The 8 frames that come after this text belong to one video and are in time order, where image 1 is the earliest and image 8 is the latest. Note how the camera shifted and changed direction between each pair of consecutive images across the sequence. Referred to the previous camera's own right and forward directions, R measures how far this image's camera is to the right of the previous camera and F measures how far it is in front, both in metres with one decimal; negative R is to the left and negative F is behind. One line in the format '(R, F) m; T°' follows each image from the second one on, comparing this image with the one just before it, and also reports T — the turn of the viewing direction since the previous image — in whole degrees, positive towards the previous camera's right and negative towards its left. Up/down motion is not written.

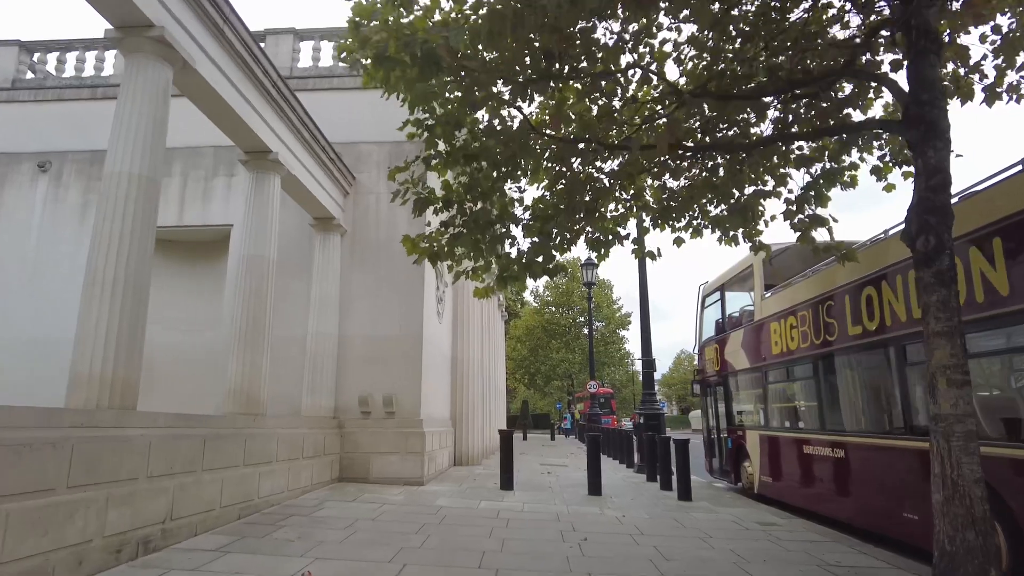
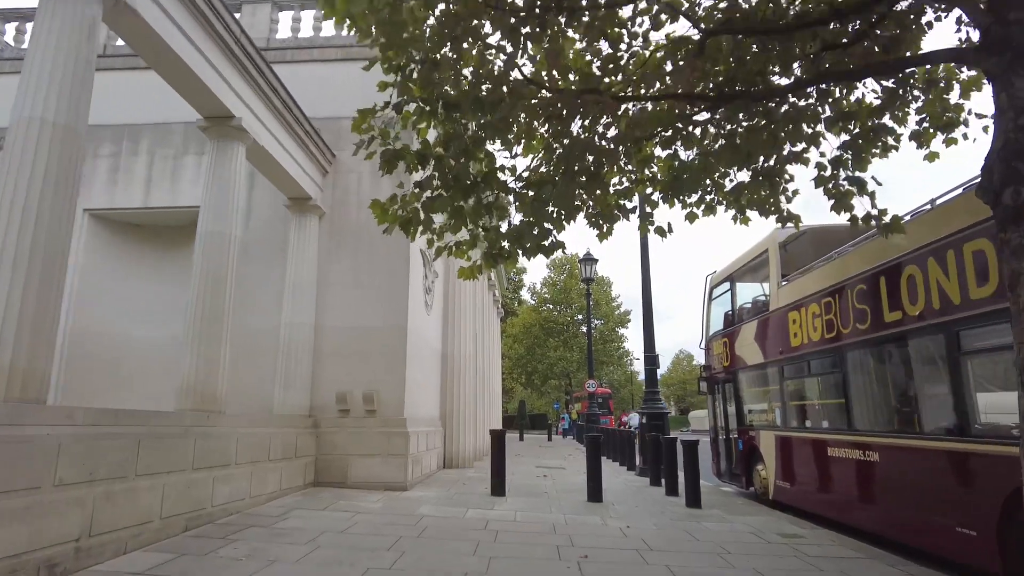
(+0.1, +0.9) m; 0°
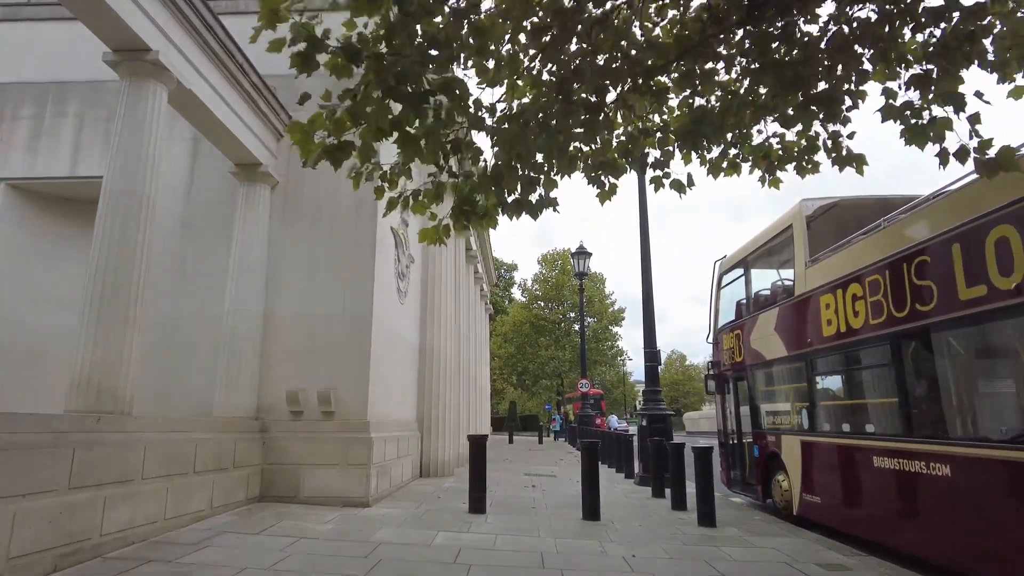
(+0.1, +1.4) m; +1°
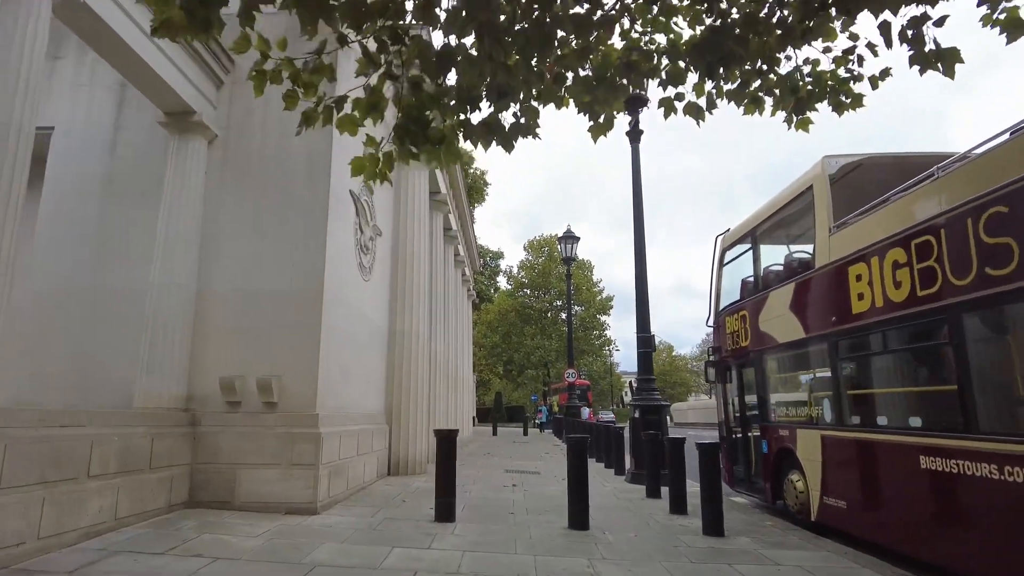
(+0.1, +1.2) m; +1°
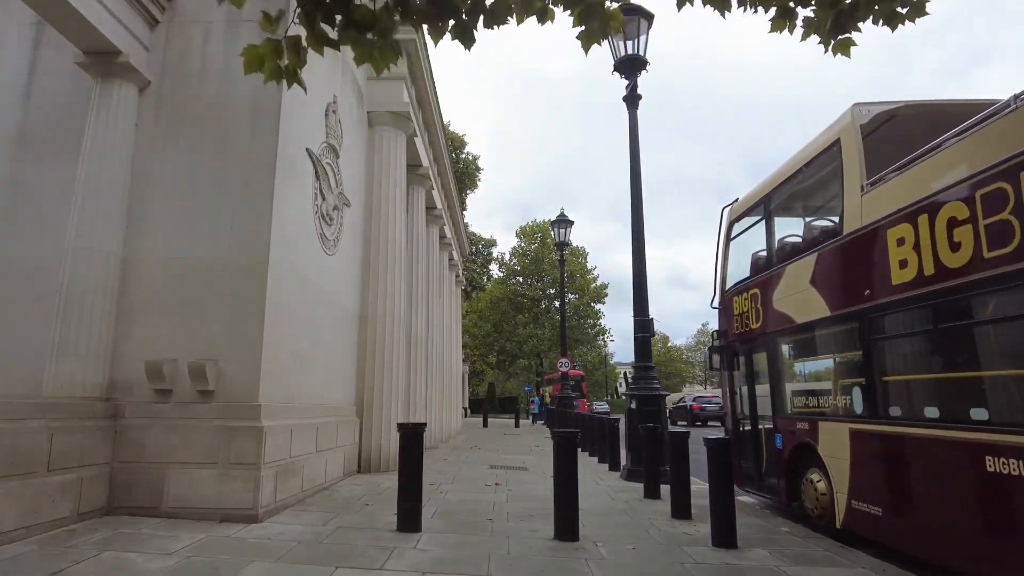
(+0.2, +1.1) m; 0°
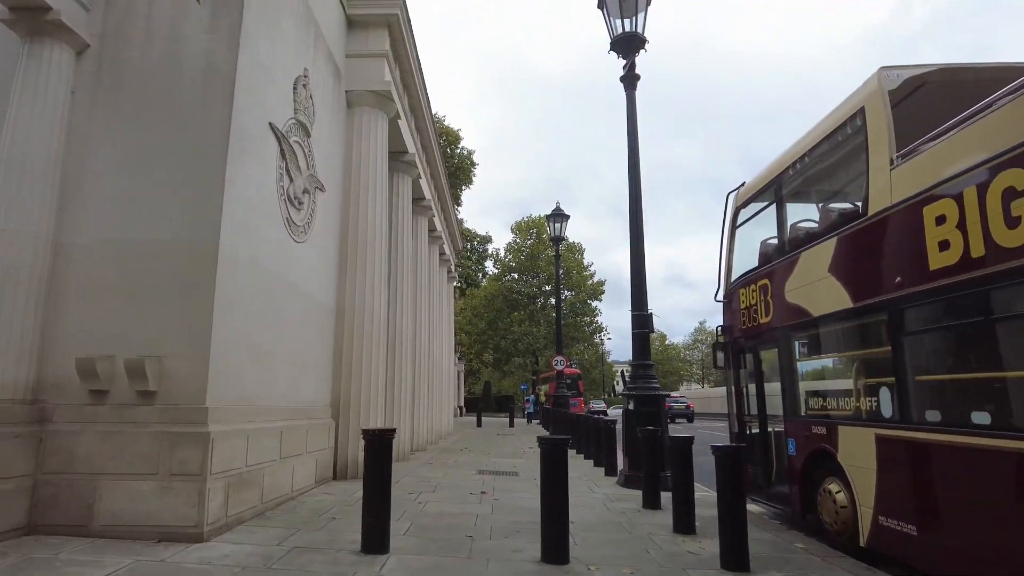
(+0.1, +0.7) m; 0°
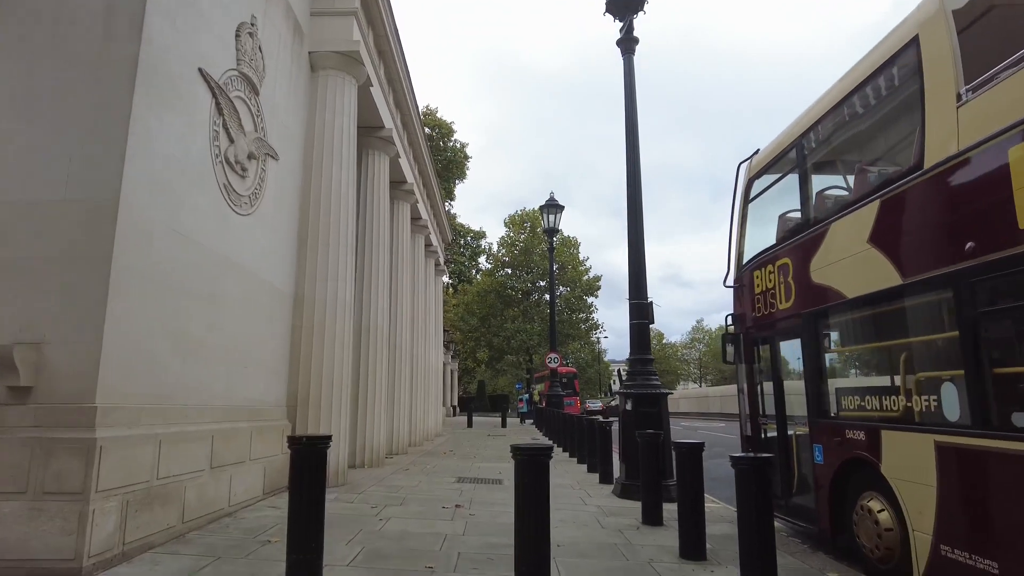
(+0.2, +1.1) m; 0°
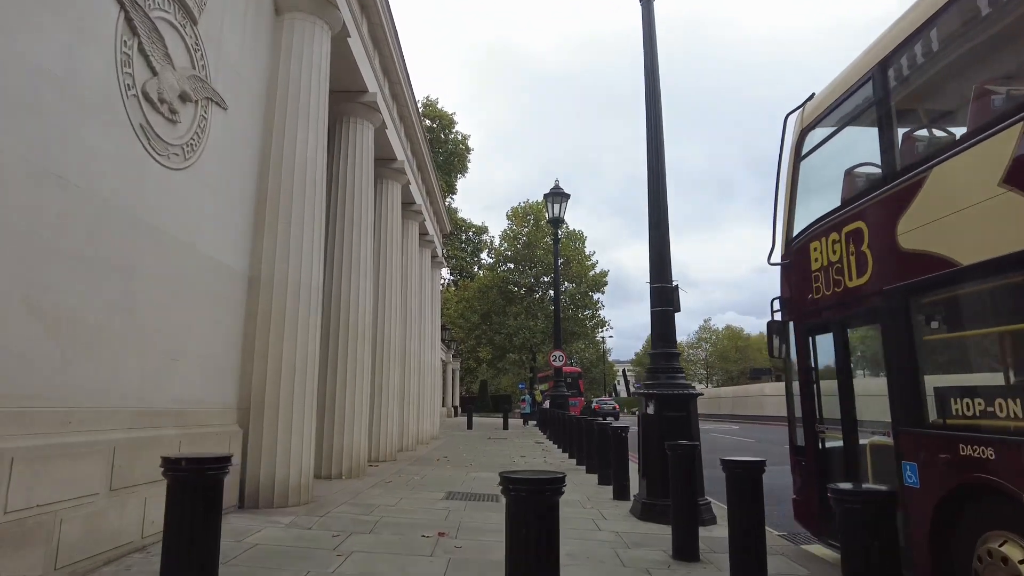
(+0.1, +1.4) m; 0°
